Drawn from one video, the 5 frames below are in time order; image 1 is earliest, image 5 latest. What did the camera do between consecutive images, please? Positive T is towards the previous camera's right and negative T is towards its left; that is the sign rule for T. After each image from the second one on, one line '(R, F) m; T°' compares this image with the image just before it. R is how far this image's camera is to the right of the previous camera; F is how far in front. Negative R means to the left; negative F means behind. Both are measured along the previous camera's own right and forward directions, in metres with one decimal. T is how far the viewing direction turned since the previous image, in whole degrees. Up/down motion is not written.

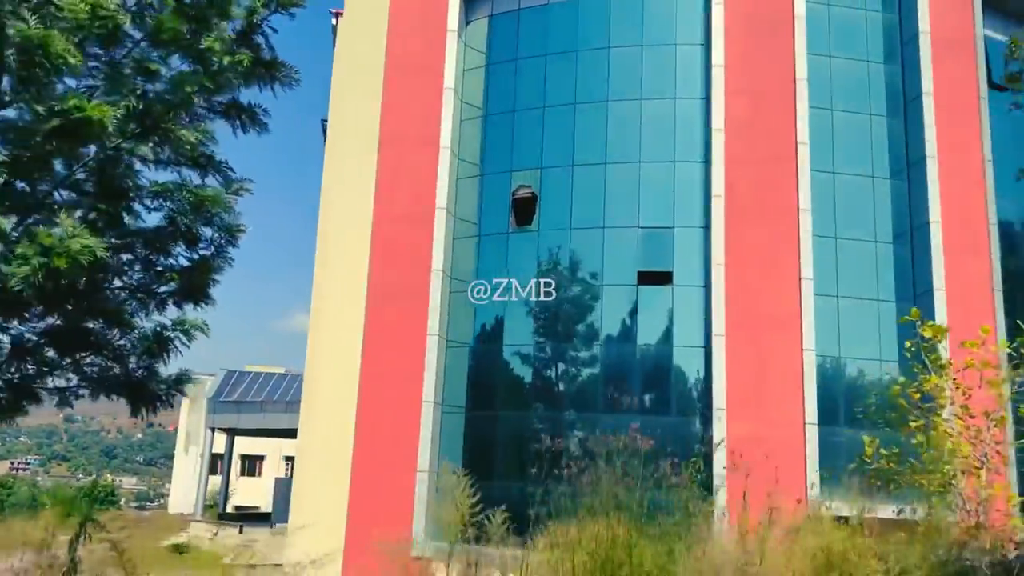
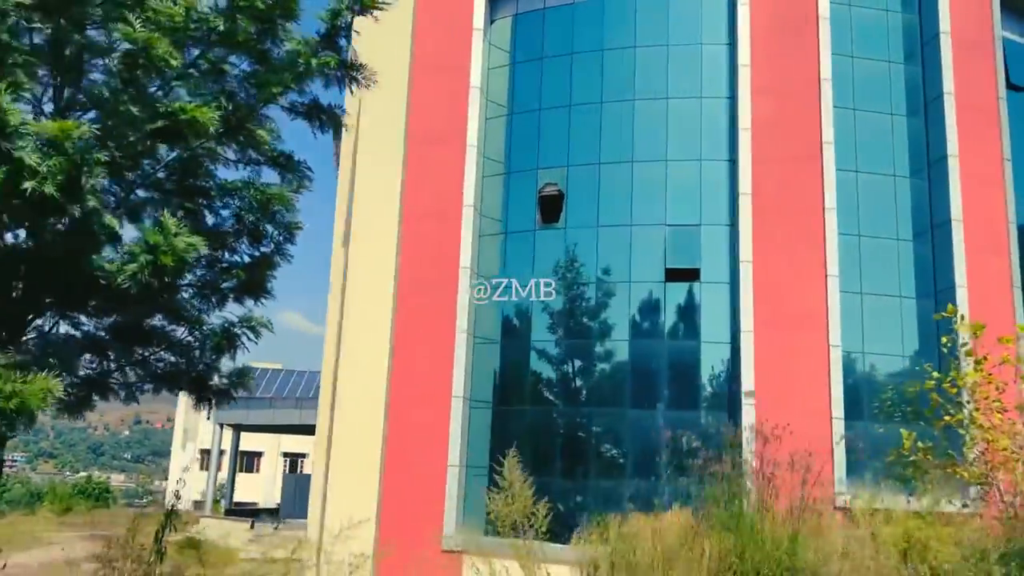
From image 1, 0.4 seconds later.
(-0.6, -0.2) m; +1°
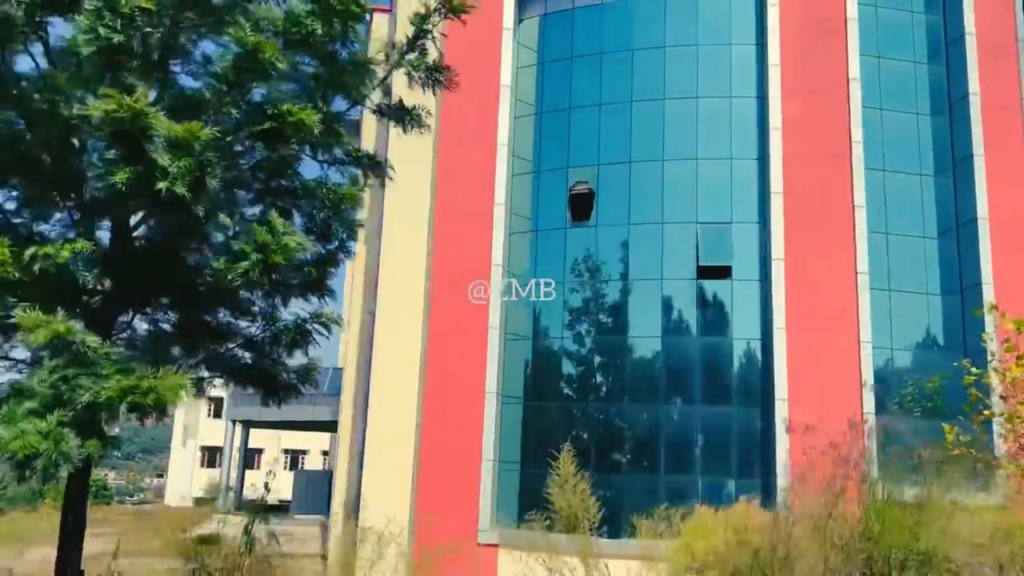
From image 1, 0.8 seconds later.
(-0.6, -0.2) m; 0°
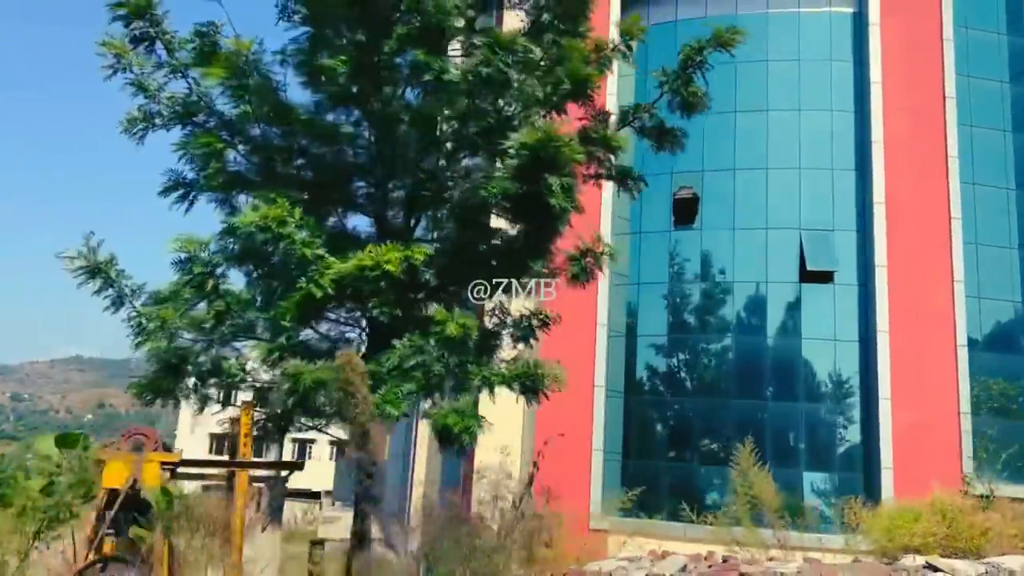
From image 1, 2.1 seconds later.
(-2.1, -0.7) m; +1°
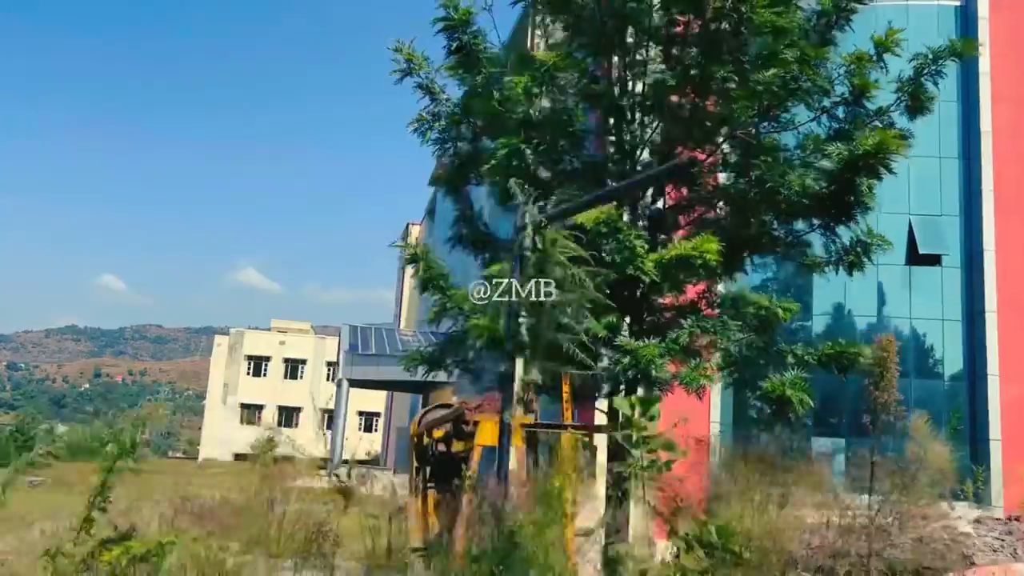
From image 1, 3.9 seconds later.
(-2.1, -0.8) m; 0°
